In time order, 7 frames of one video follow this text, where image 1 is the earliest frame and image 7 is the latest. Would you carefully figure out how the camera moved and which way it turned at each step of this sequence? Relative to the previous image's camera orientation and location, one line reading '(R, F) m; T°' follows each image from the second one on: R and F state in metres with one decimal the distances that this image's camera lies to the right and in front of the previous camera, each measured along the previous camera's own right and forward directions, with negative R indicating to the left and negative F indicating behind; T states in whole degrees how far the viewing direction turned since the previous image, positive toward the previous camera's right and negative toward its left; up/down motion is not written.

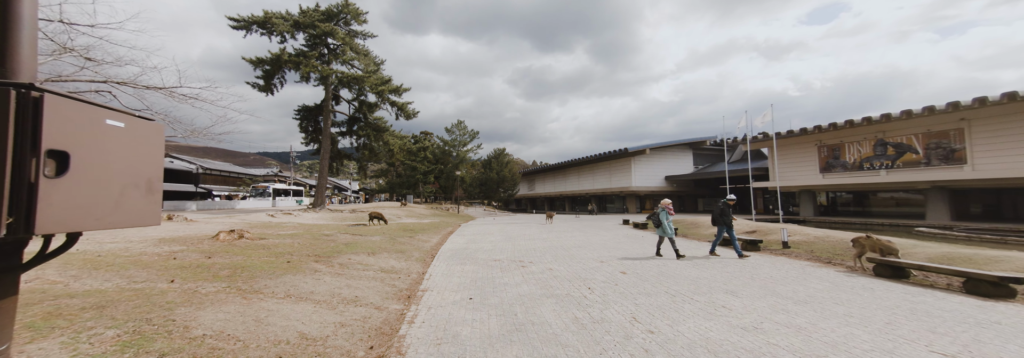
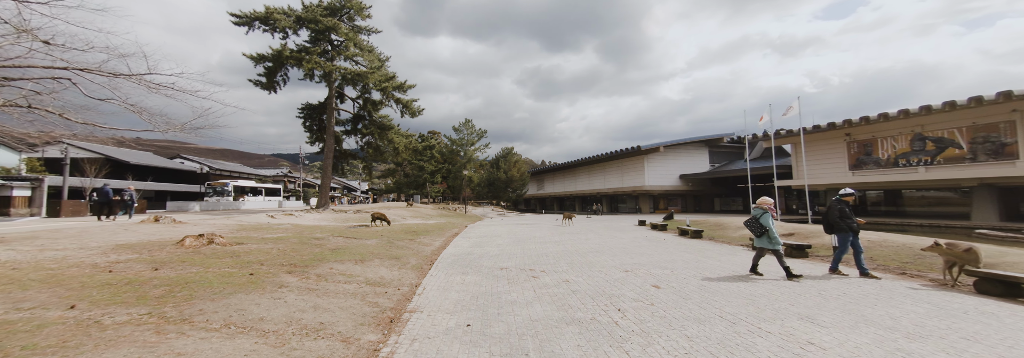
(0.0, +1.2) m; -1°
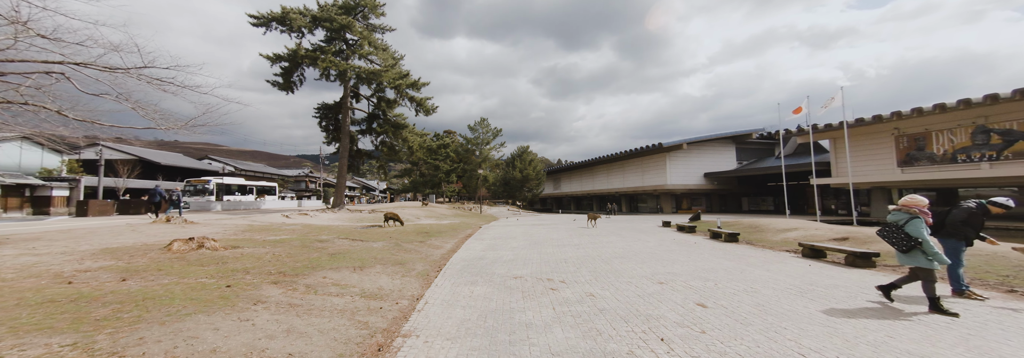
(0.0, +0.9) m; -3°
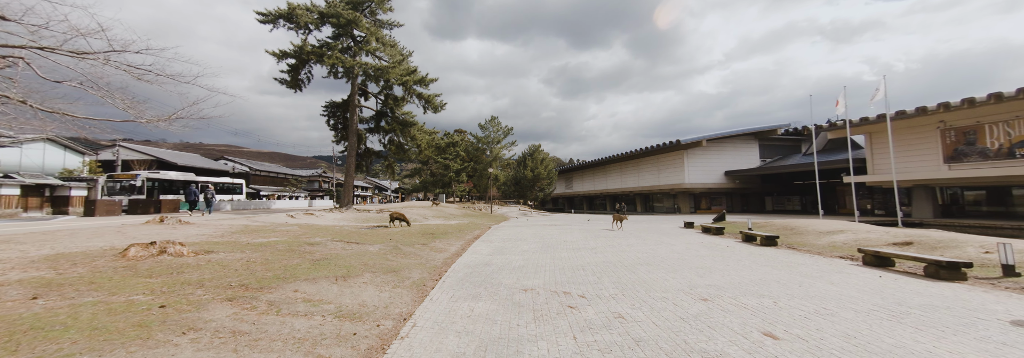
(0.0, +1.1) m; -2°
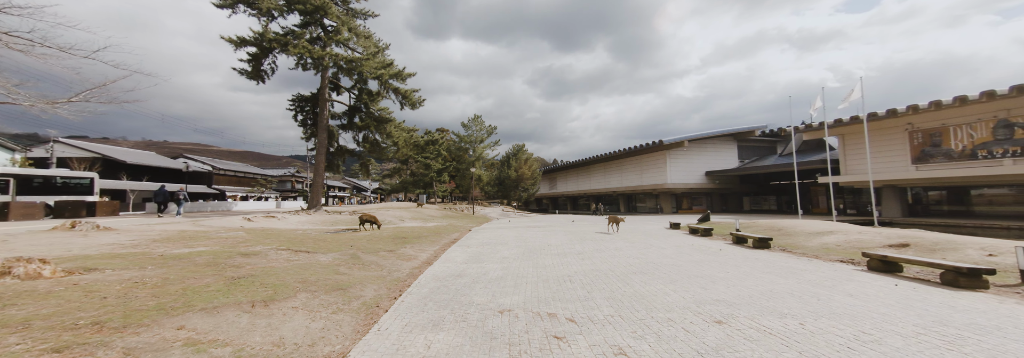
(+0.1, +1.1) m; +3°
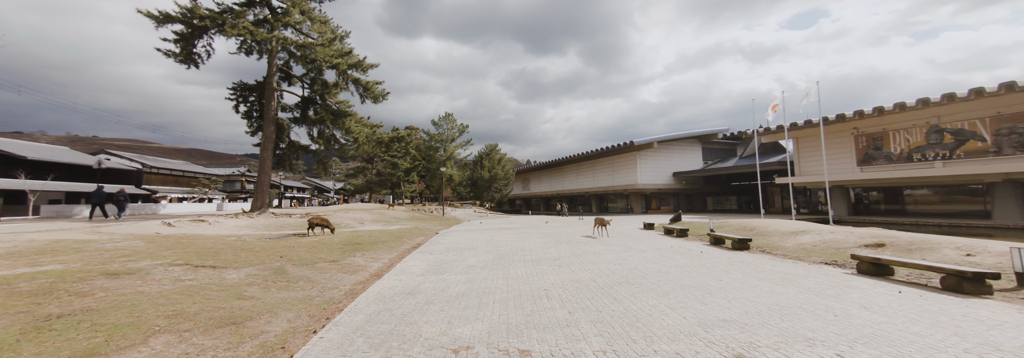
(+0.1, +1.2) m; +5°
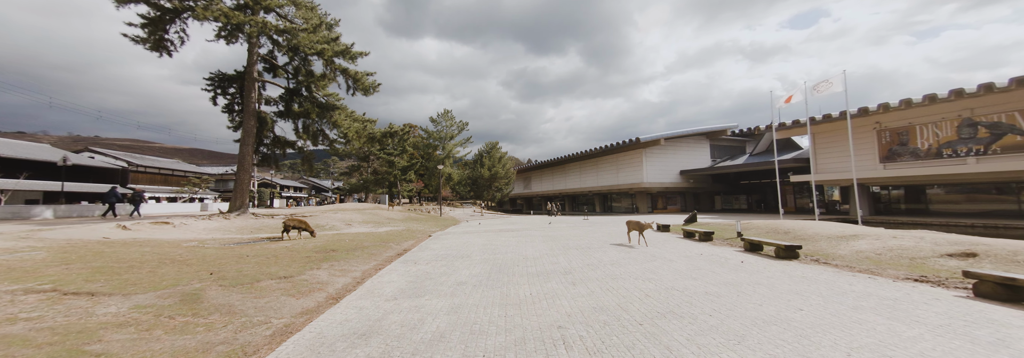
(0.0, +1.9) m; 0°
